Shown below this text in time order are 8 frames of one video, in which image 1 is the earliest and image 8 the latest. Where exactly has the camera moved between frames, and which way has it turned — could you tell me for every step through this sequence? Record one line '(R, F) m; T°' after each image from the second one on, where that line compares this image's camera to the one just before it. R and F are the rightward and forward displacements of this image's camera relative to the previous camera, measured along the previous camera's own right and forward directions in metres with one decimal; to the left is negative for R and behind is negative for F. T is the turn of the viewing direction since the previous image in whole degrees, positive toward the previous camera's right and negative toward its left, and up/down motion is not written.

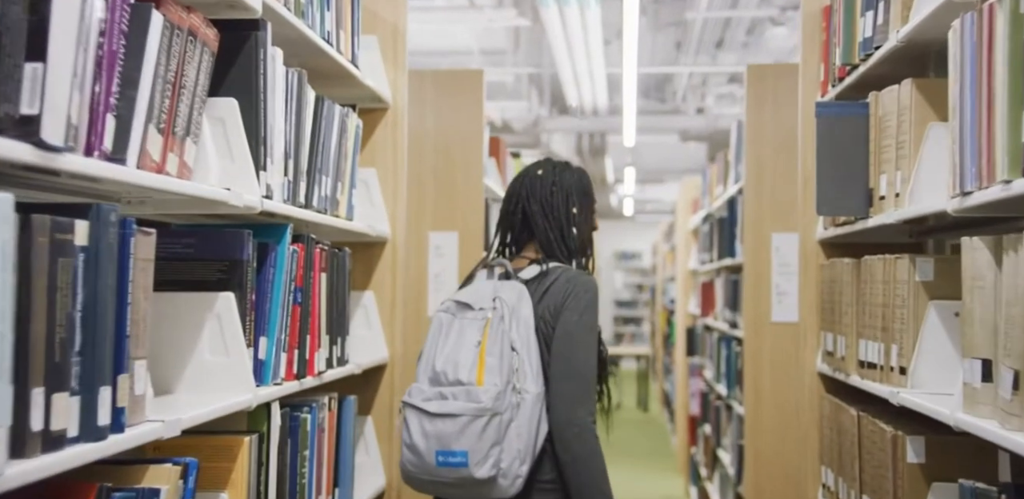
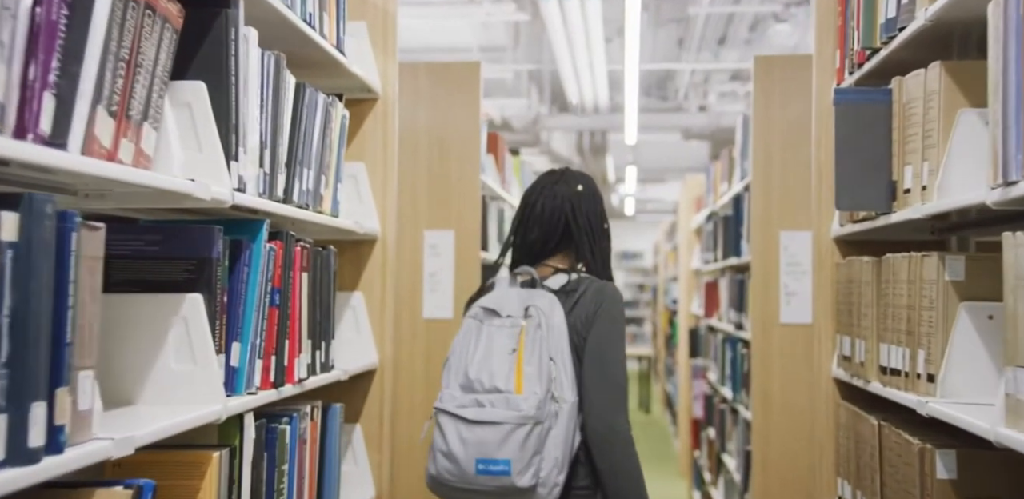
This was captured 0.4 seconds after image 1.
(0.0, +0.2) m; 0°
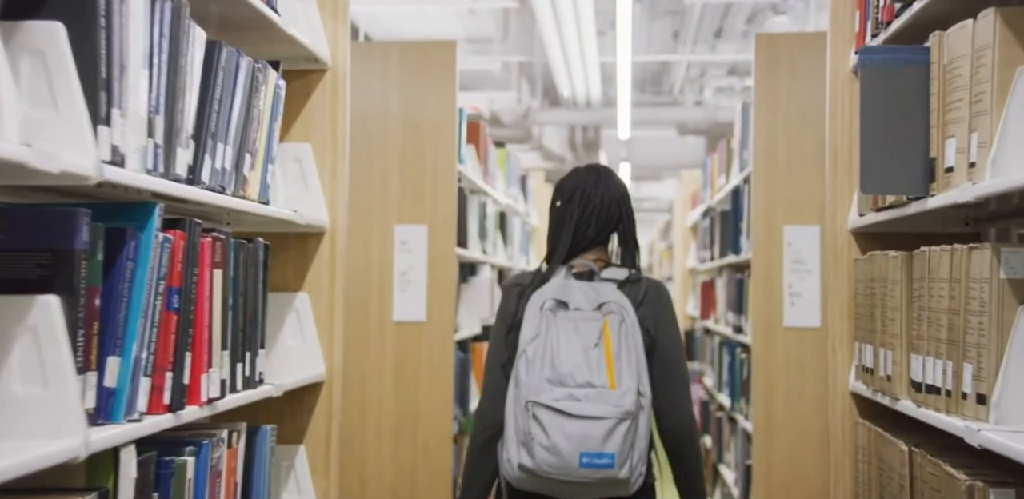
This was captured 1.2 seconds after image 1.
(+0.1, +0.3) m; 0°
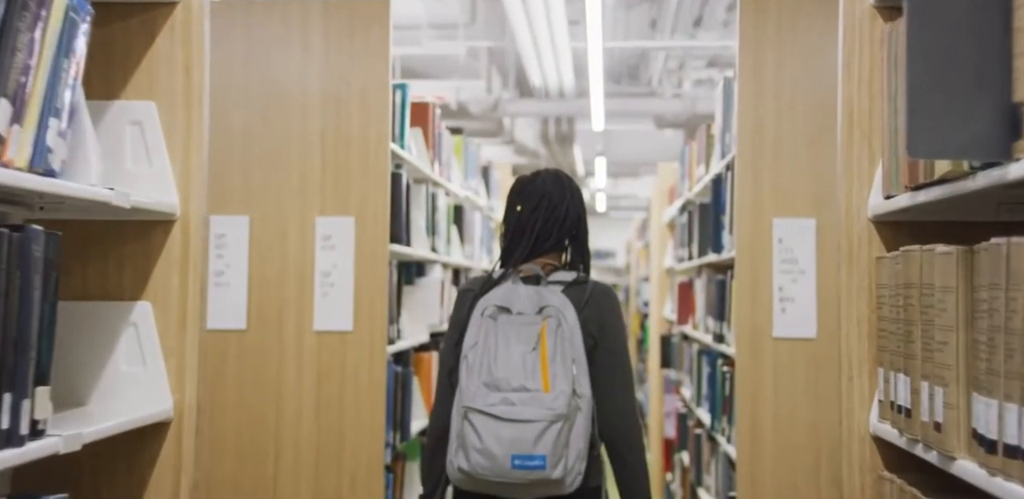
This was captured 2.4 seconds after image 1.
(+0.1, +0.6) m; +1°
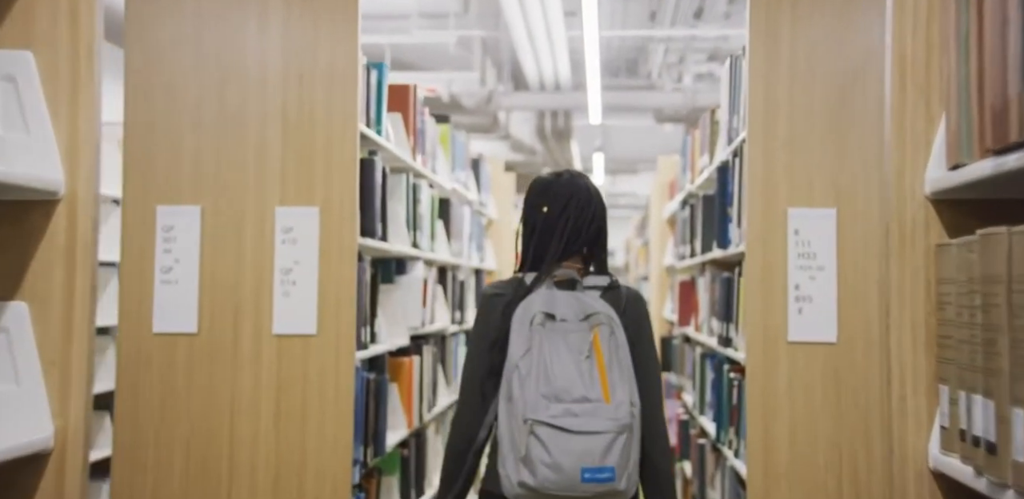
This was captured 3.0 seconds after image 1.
(0.0, +0.3) m; 0°
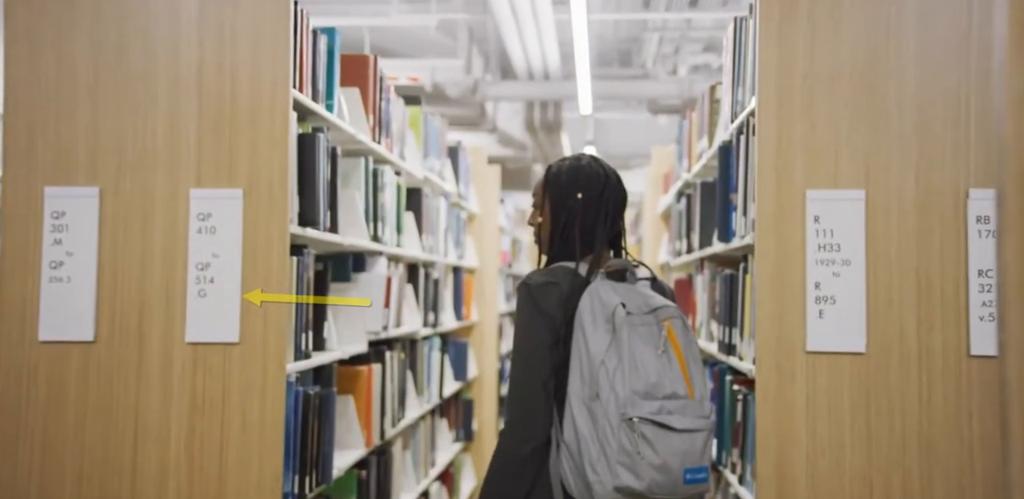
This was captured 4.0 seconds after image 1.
(+0.1, +0.5) m; 0°
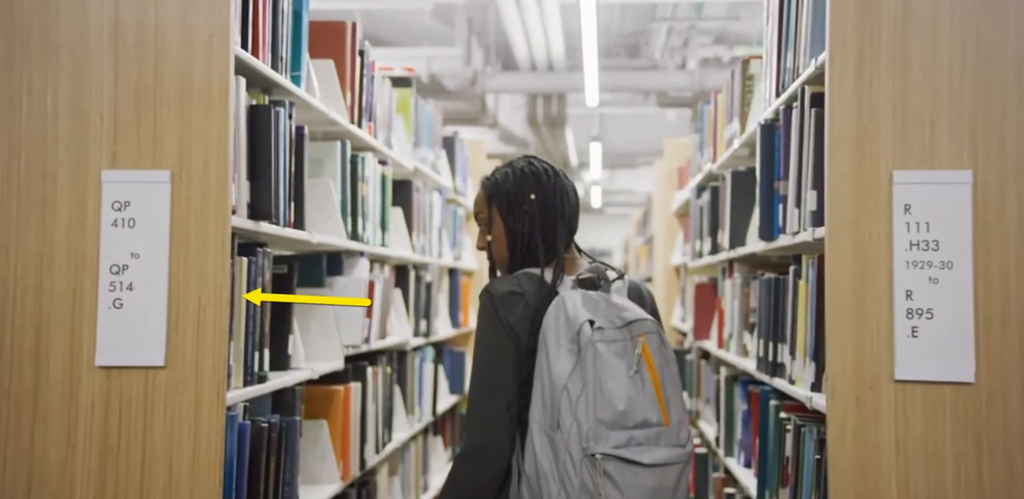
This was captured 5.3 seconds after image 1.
(0.0, +0.5) m; 0°
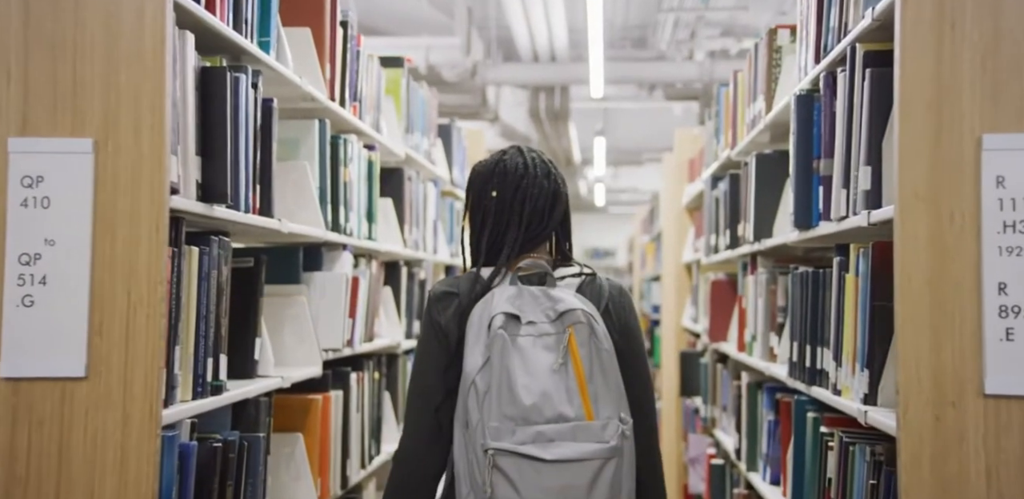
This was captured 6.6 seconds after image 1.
(0.0, +0.3) m; 0°
